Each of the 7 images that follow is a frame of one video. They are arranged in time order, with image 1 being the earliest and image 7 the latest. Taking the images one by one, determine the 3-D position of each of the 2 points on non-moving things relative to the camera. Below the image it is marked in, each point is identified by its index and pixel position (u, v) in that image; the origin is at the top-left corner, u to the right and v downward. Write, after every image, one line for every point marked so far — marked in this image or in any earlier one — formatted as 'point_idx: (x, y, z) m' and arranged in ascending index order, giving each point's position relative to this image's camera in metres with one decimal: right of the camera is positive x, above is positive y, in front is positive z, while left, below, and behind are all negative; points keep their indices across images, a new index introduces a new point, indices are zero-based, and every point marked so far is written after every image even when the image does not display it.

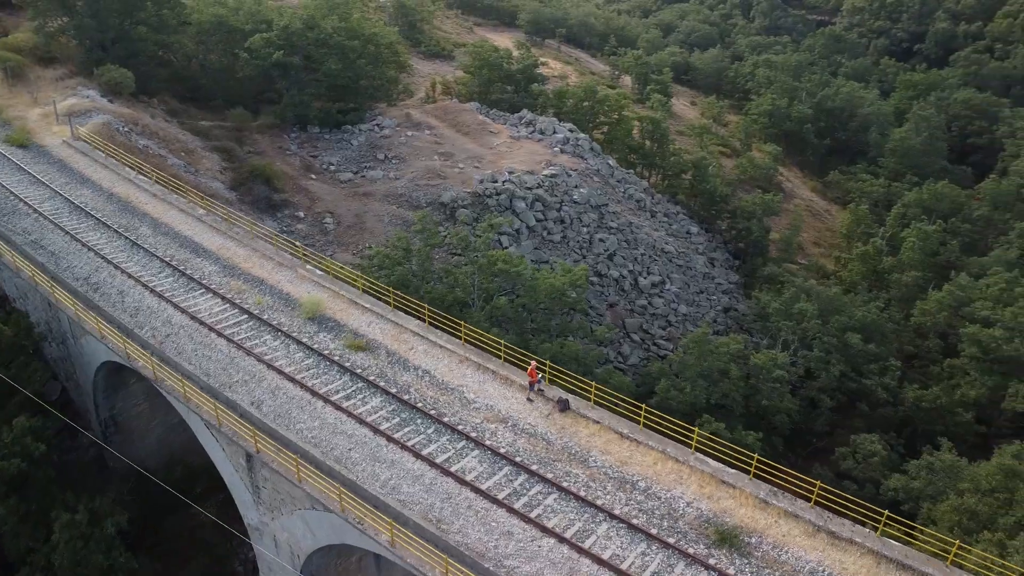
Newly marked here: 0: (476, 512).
0: (-0.4, -2.6, +9.5) m
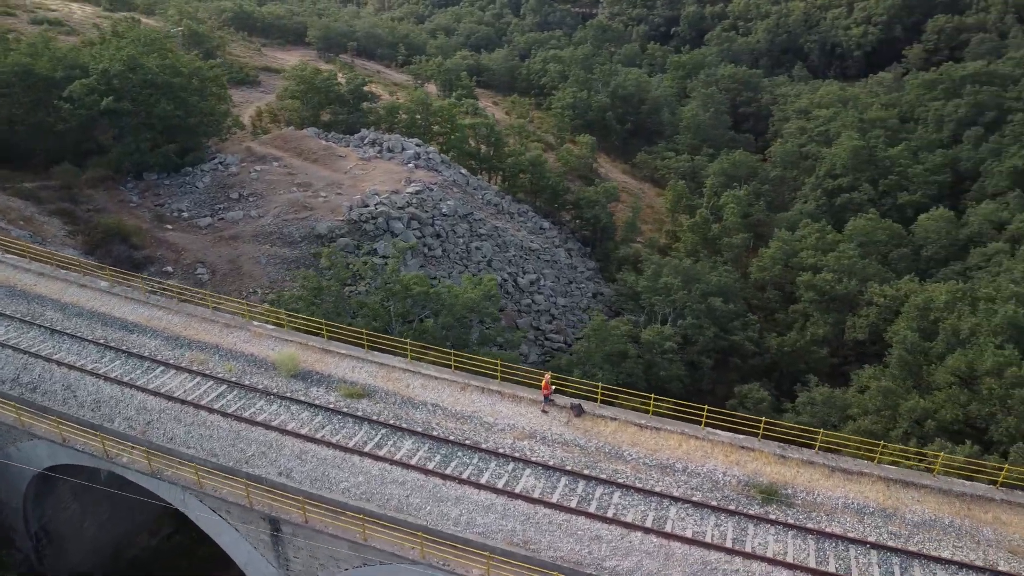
0: (+0.6, -2.9, +10.0) m
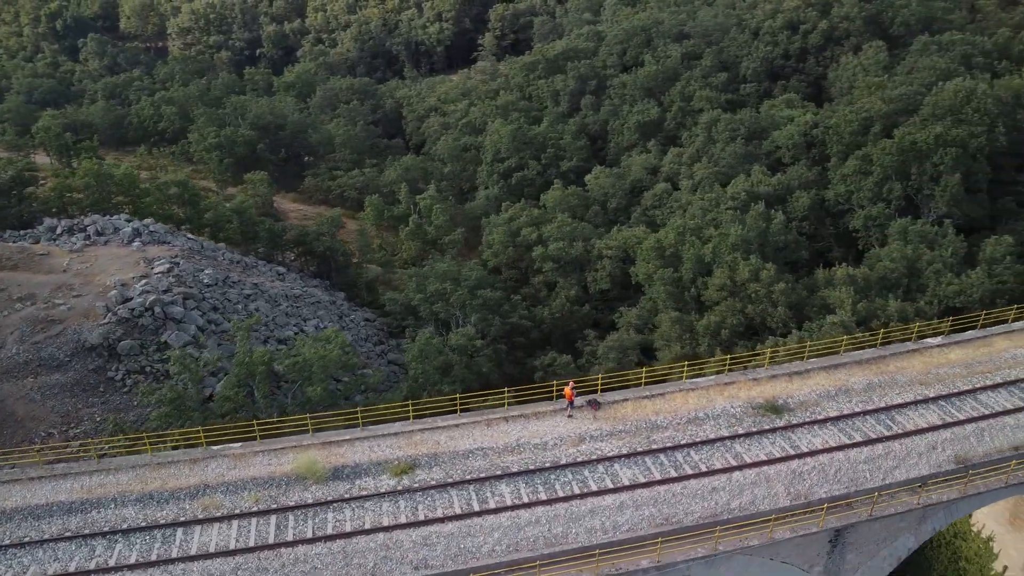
0: (+2.3, -2.9, +11.4) m
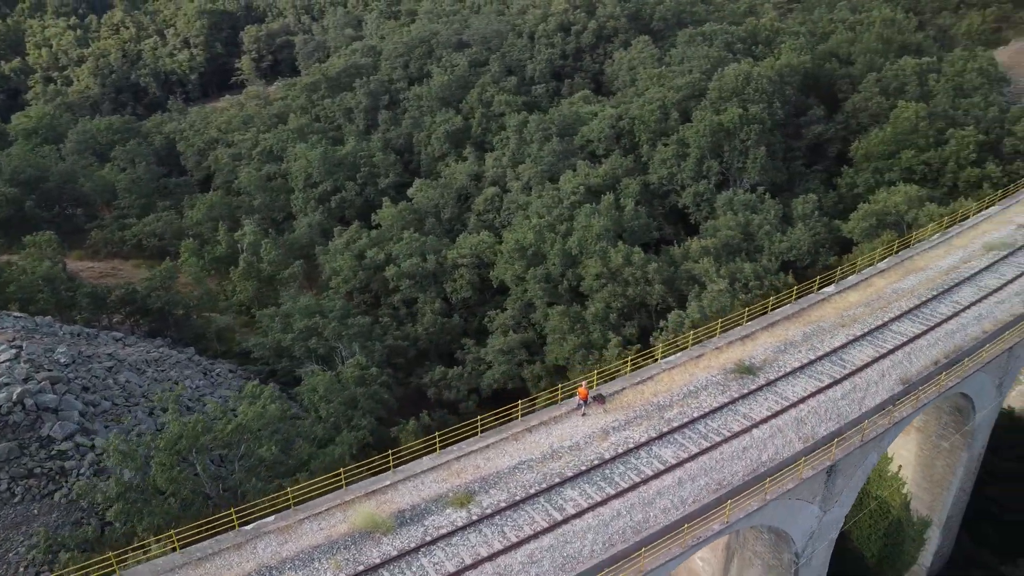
0: (+3.2, -2.7, +12.6) m
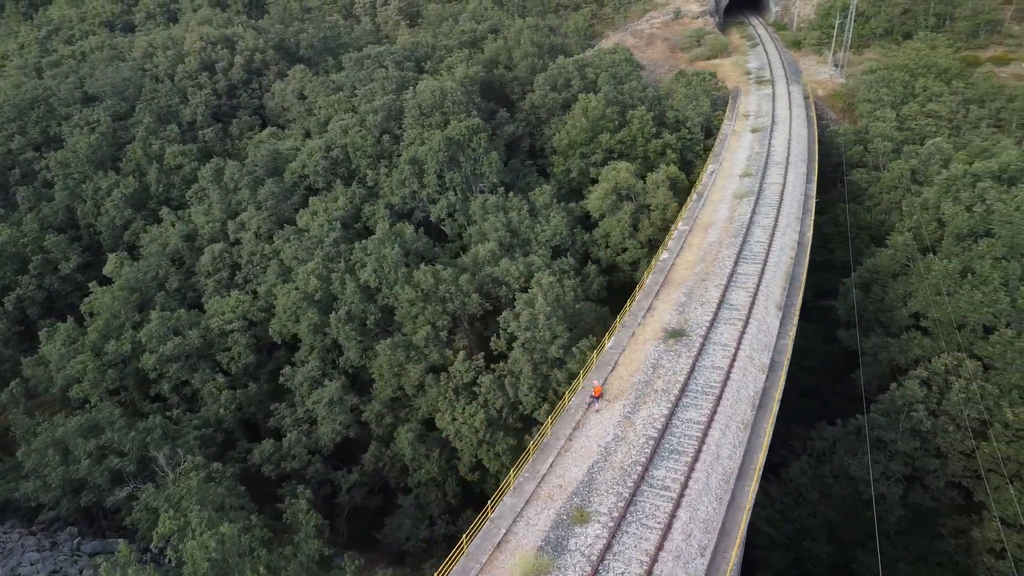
0: (+4.0, -2.2, +14.9) m
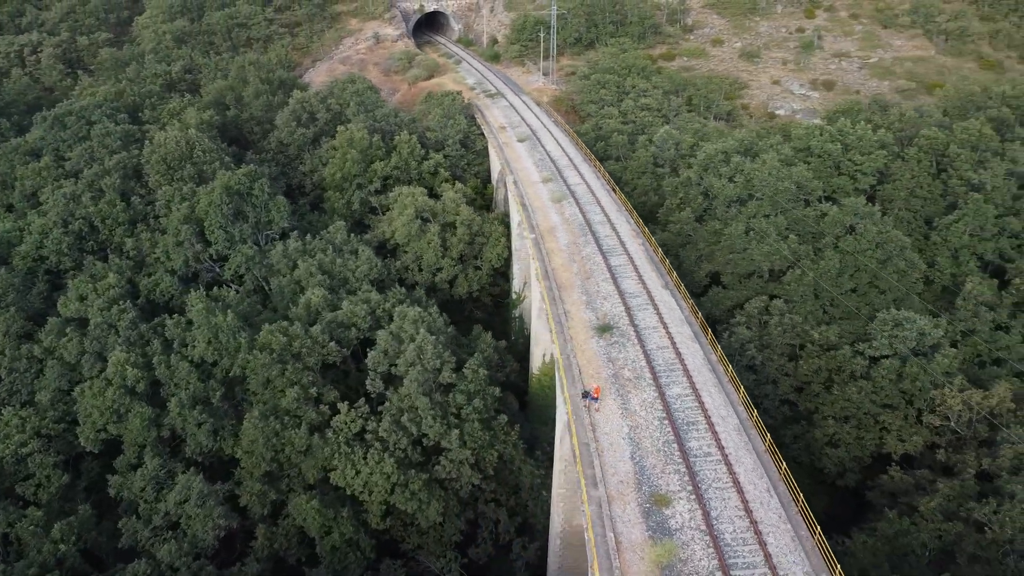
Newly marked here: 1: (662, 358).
0: (+3.8, -1.9, +17.1) m
1: (+3.1, -1.6, +17.7) m
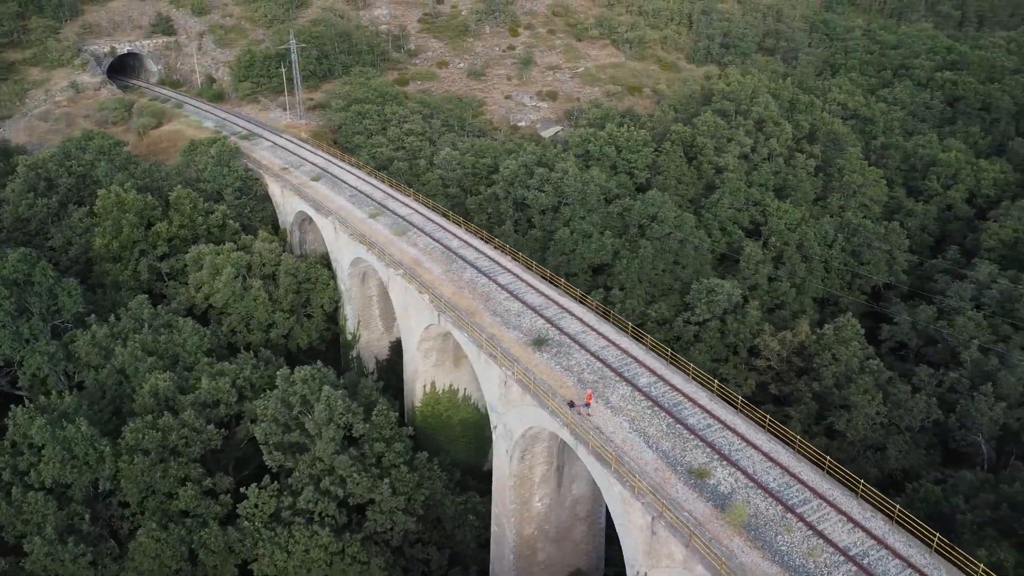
0: (+3.1, -1.8, +19.0) m
1: (+2.2, -1.7, +19.2) m
